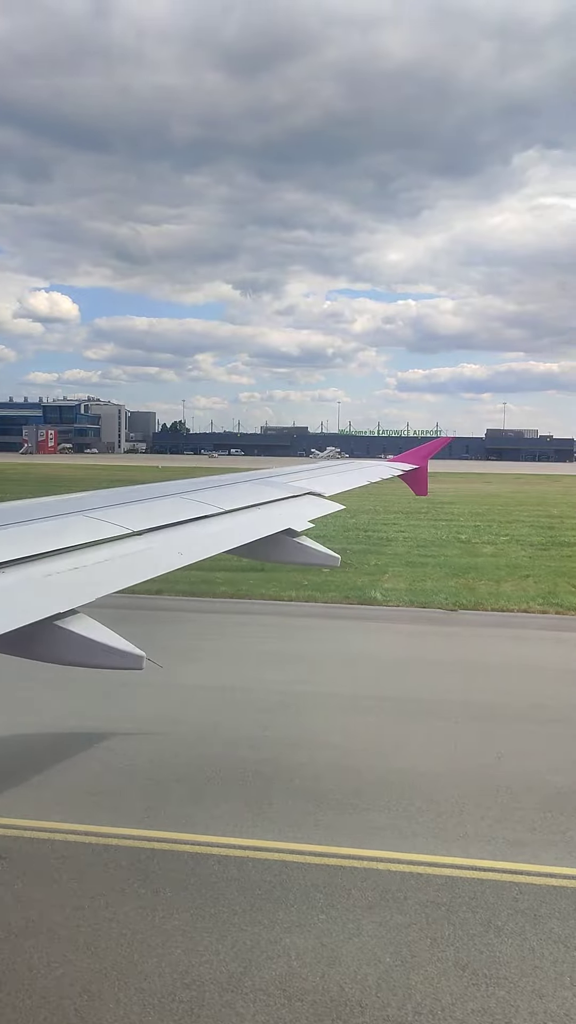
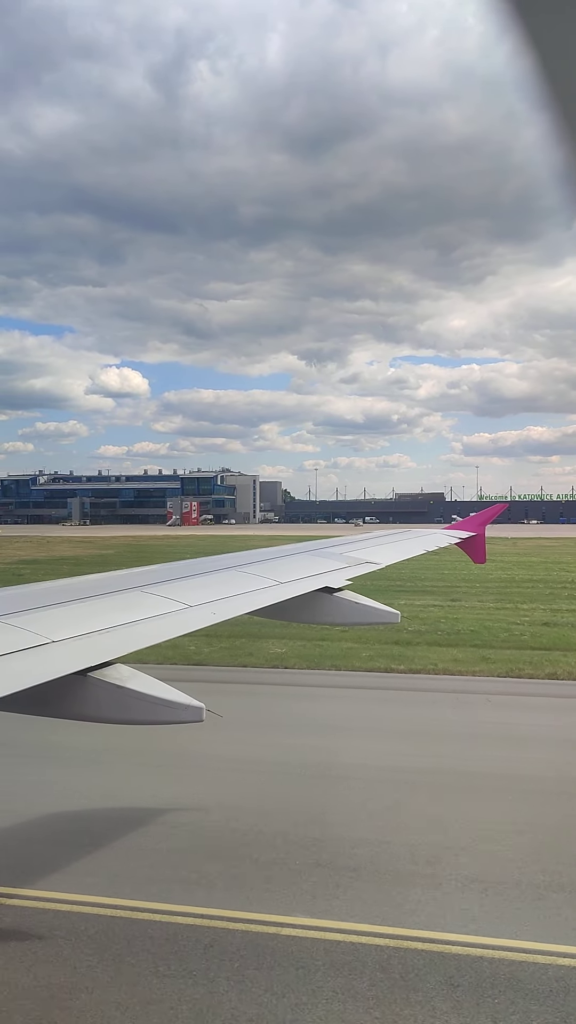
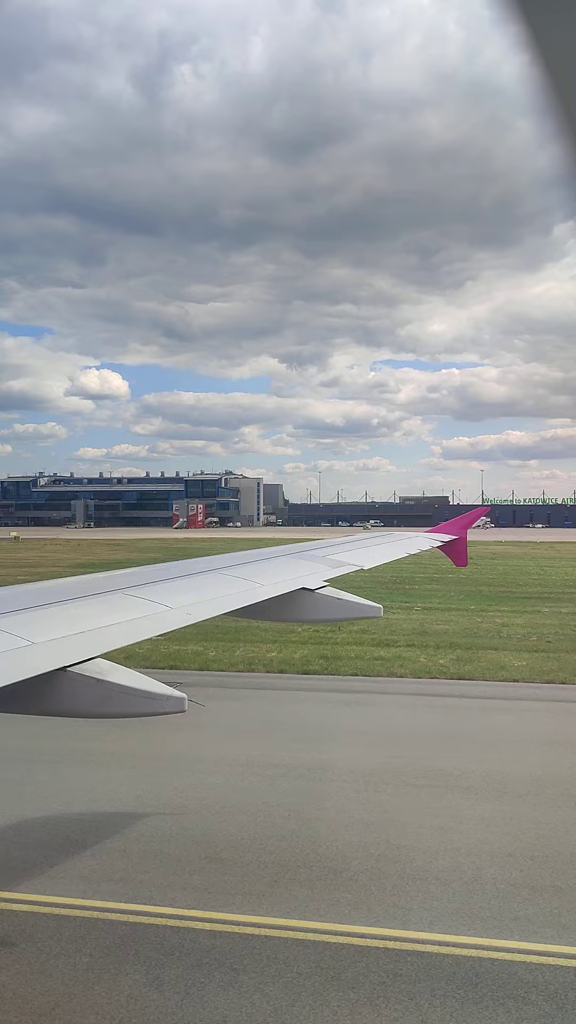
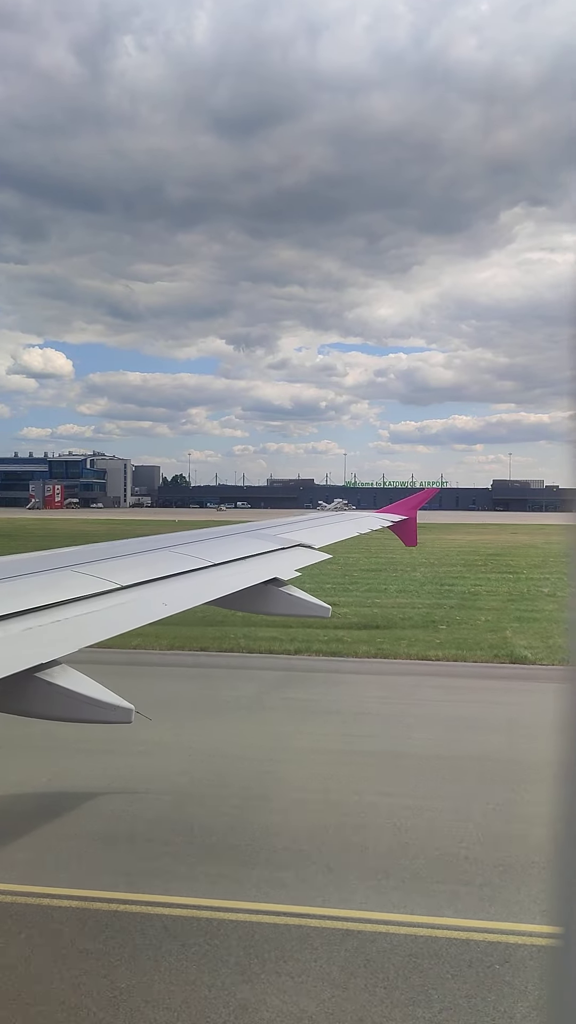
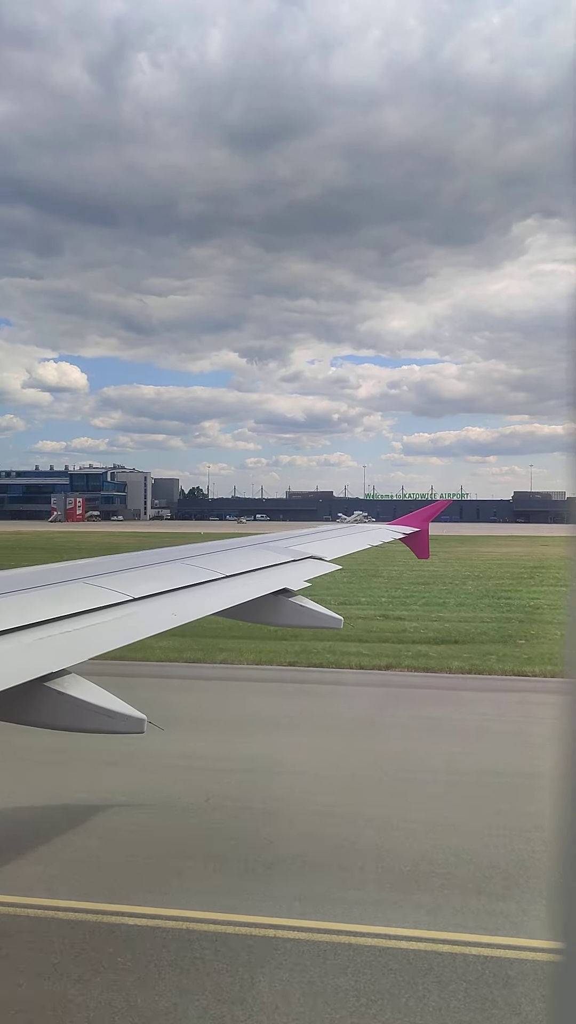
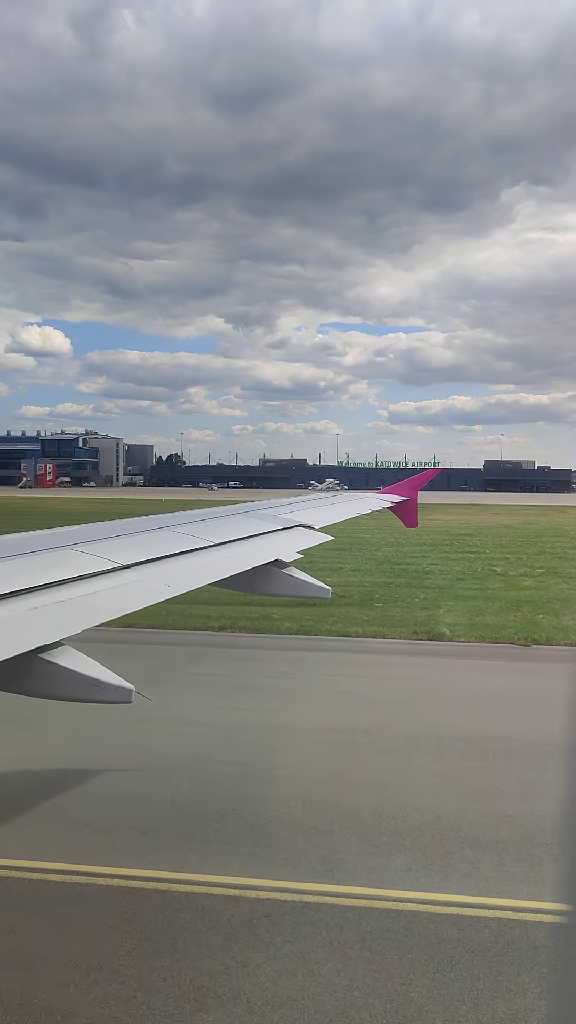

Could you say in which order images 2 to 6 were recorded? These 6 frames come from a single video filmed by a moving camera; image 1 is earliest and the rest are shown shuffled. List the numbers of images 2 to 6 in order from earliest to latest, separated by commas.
6, 4, 5, 2, 3
